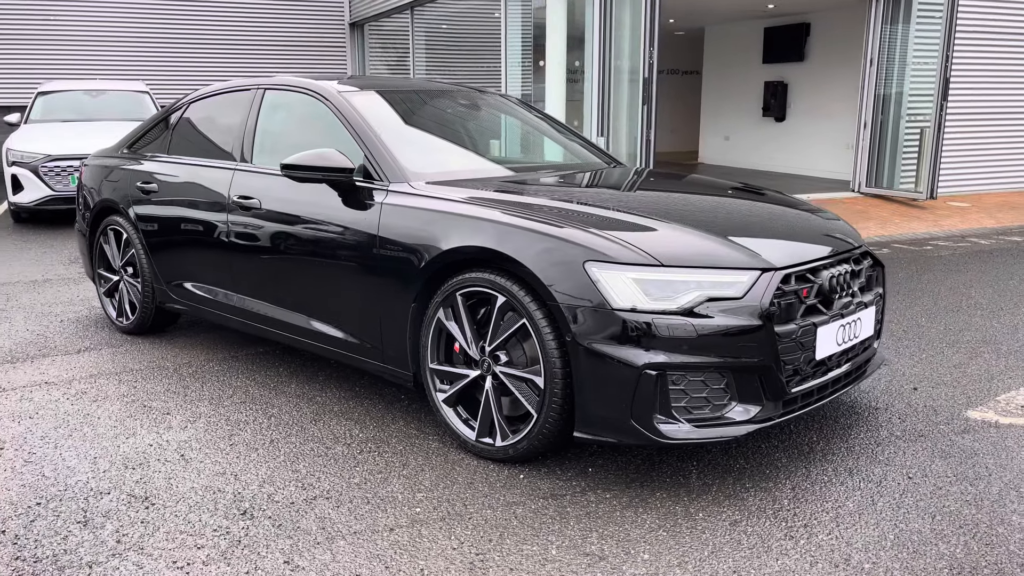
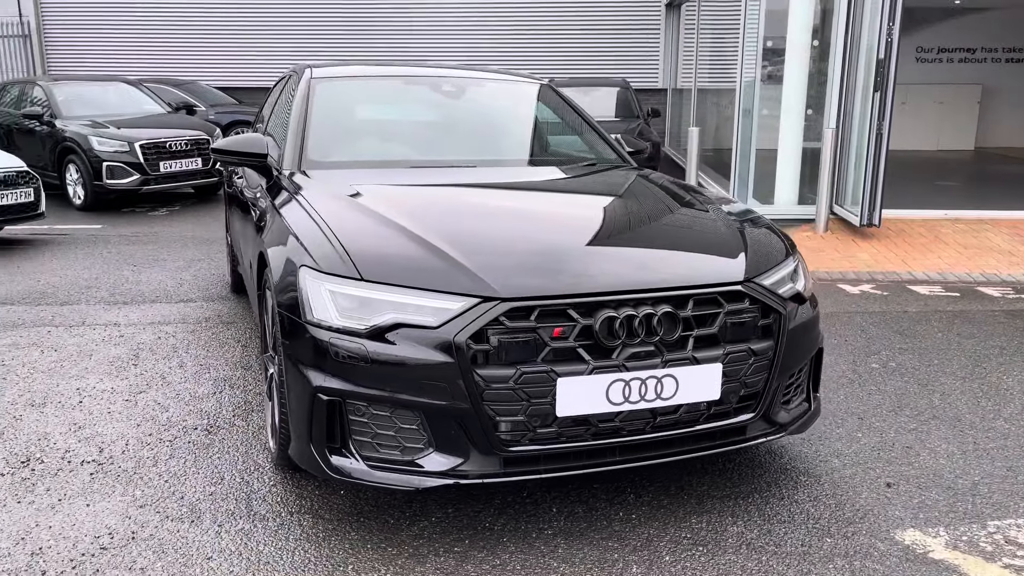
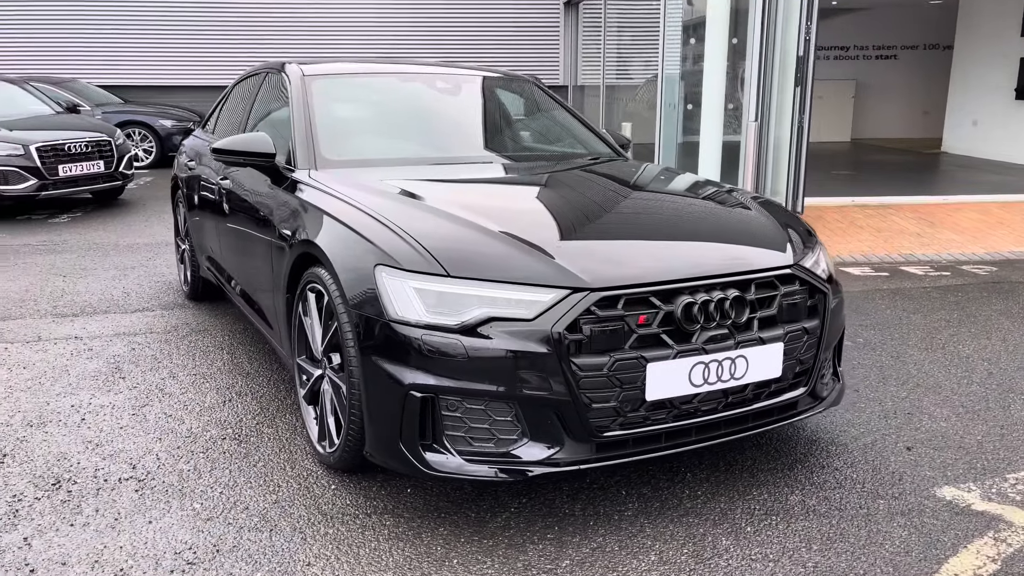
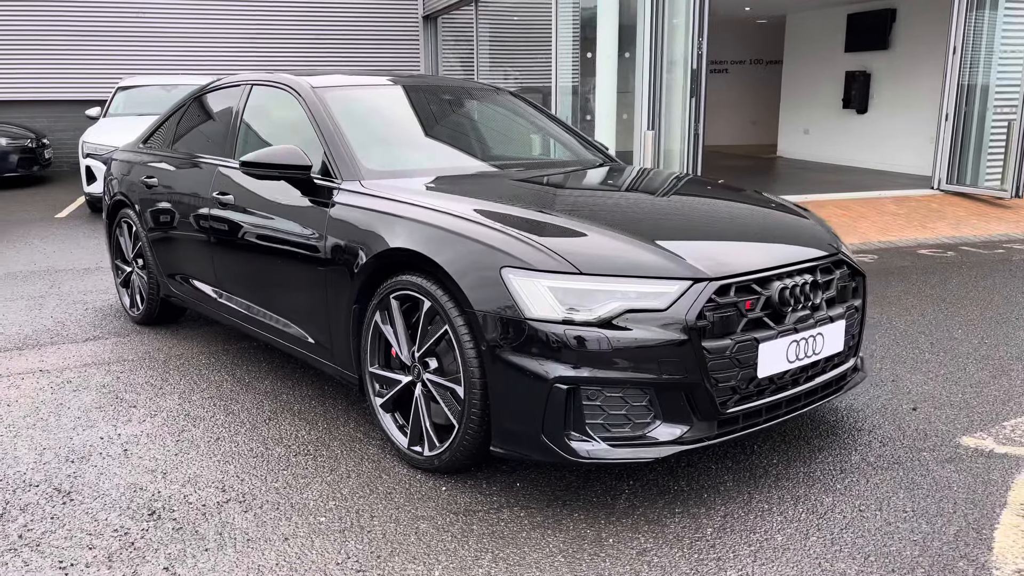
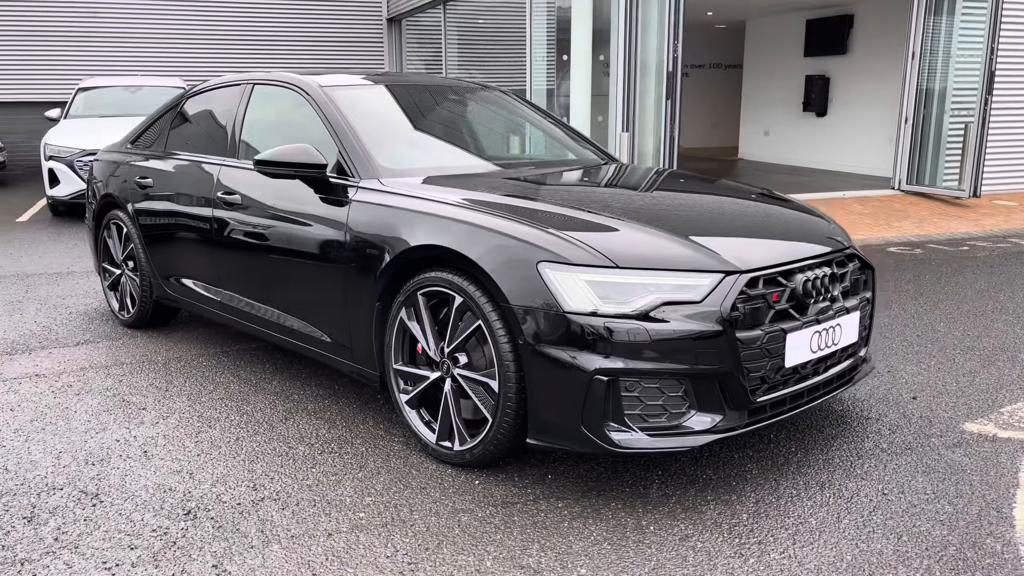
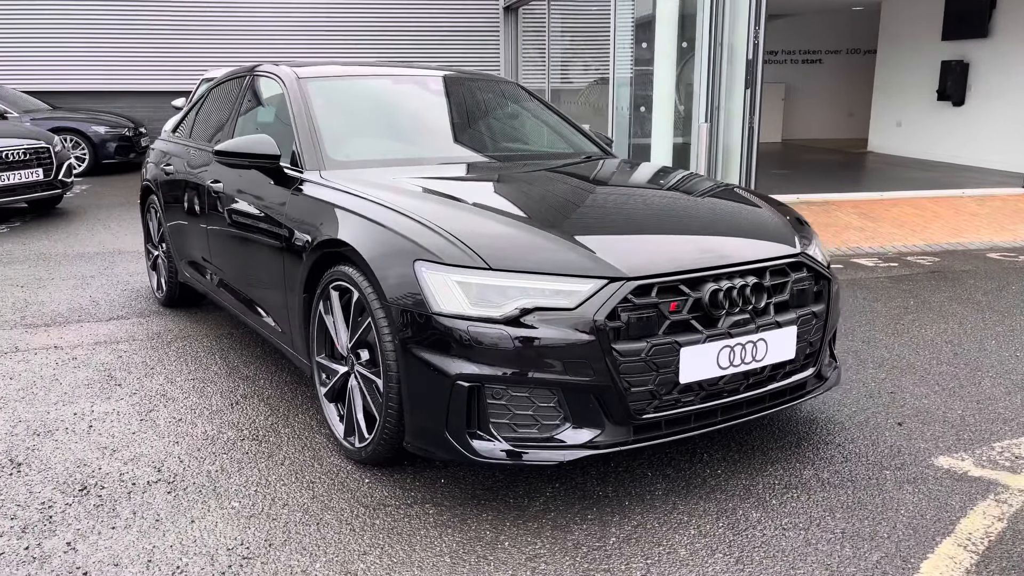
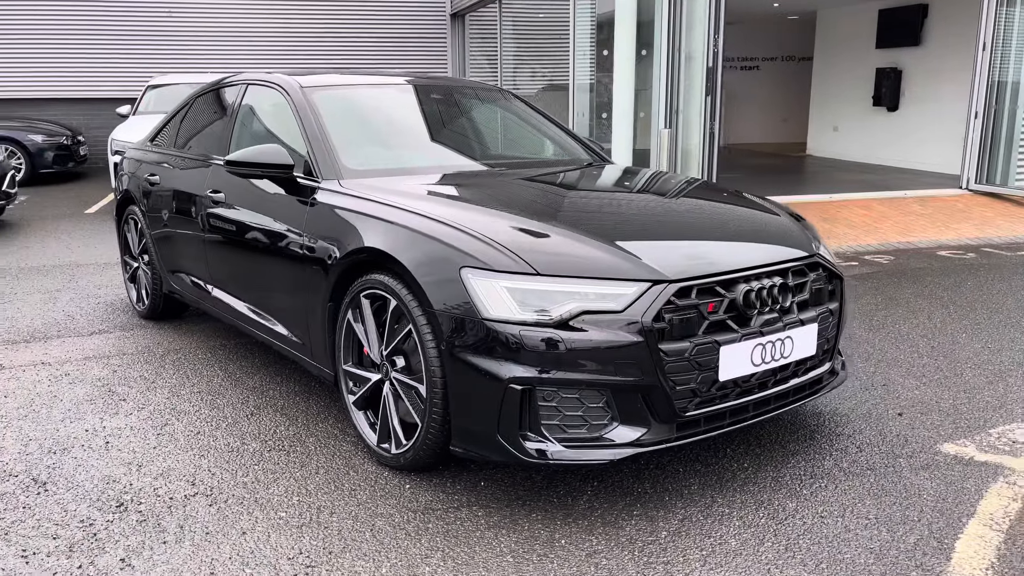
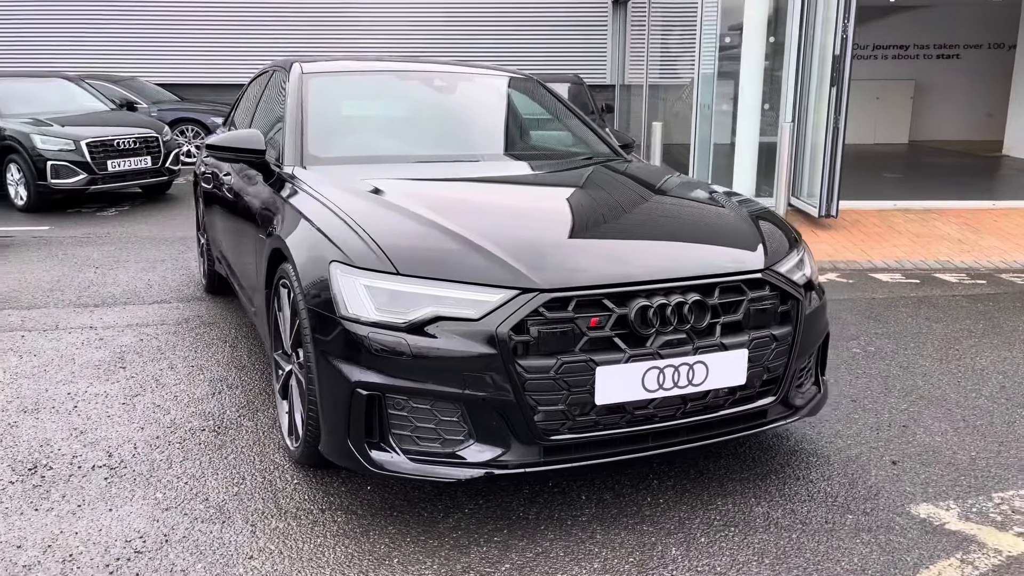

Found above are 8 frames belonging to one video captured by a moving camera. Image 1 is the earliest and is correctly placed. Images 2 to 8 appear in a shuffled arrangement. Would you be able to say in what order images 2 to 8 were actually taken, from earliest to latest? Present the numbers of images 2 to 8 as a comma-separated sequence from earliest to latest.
5, 4, 7, 6, 3, 8, 2
